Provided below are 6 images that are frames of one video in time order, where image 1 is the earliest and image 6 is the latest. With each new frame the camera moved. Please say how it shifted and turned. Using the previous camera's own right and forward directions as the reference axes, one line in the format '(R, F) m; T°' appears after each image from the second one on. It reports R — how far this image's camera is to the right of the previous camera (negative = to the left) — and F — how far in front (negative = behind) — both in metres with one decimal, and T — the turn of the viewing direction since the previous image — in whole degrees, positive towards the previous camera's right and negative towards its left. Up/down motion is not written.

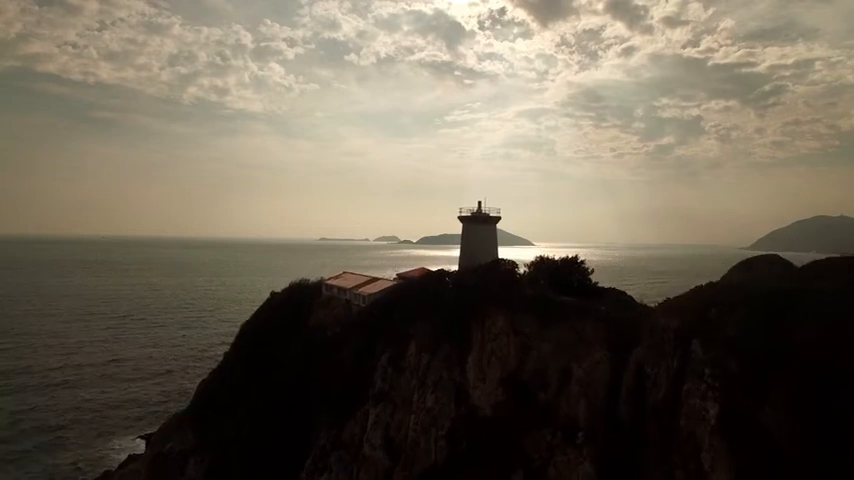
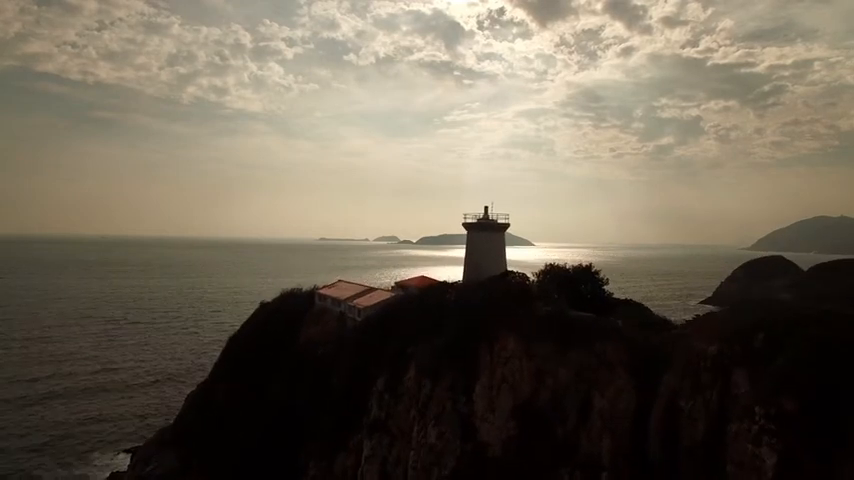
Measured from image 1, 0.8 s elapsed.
(0.0, +1.0) m; 0°
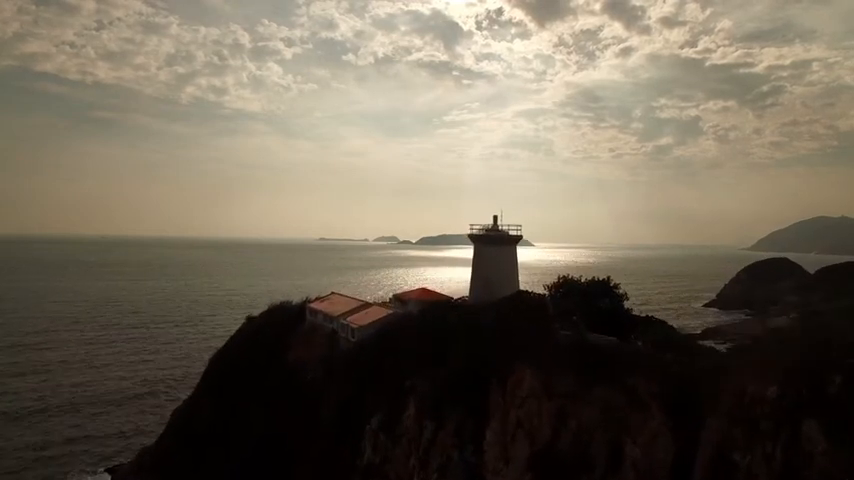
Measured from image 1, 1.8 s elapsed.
(-0.7, +0.3) m; 0°
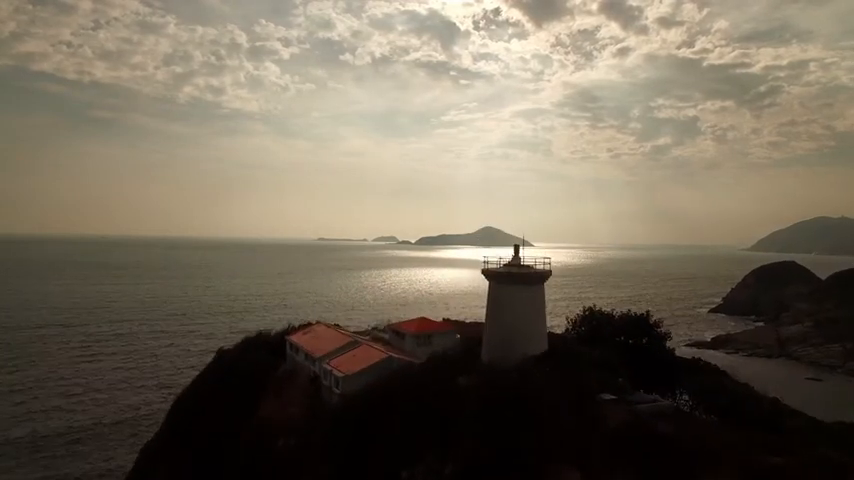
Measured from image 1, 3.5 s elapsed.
(-1.0, +1.1) m; 0°
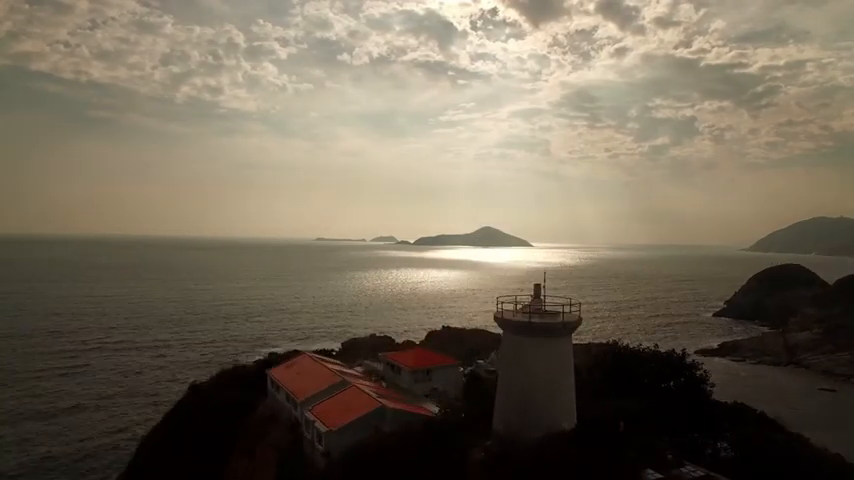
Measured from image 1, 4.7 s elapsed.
(-0.1, +1.4) m; 0°
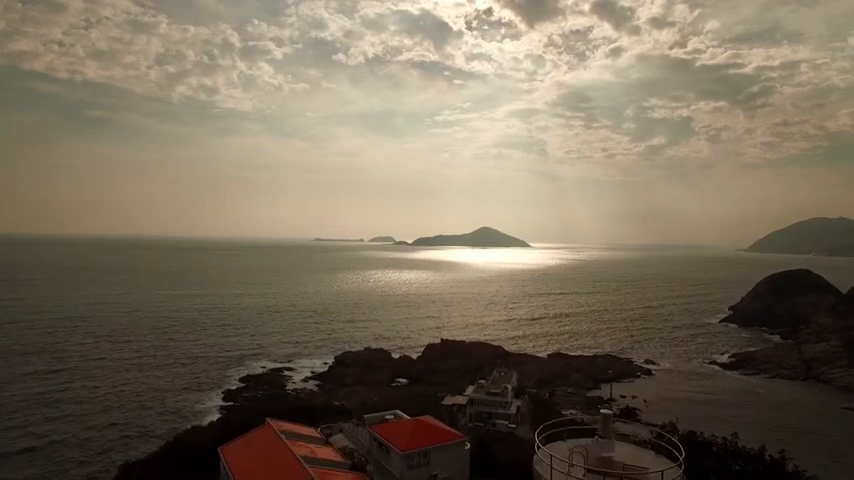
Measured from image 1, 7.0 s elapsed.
(-0.2, +2.5) m; 0°
